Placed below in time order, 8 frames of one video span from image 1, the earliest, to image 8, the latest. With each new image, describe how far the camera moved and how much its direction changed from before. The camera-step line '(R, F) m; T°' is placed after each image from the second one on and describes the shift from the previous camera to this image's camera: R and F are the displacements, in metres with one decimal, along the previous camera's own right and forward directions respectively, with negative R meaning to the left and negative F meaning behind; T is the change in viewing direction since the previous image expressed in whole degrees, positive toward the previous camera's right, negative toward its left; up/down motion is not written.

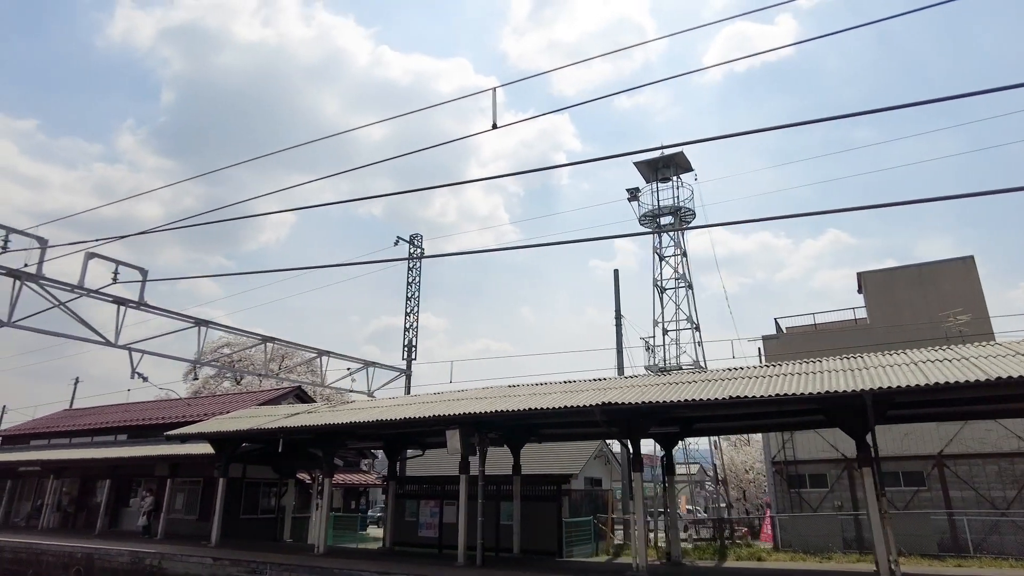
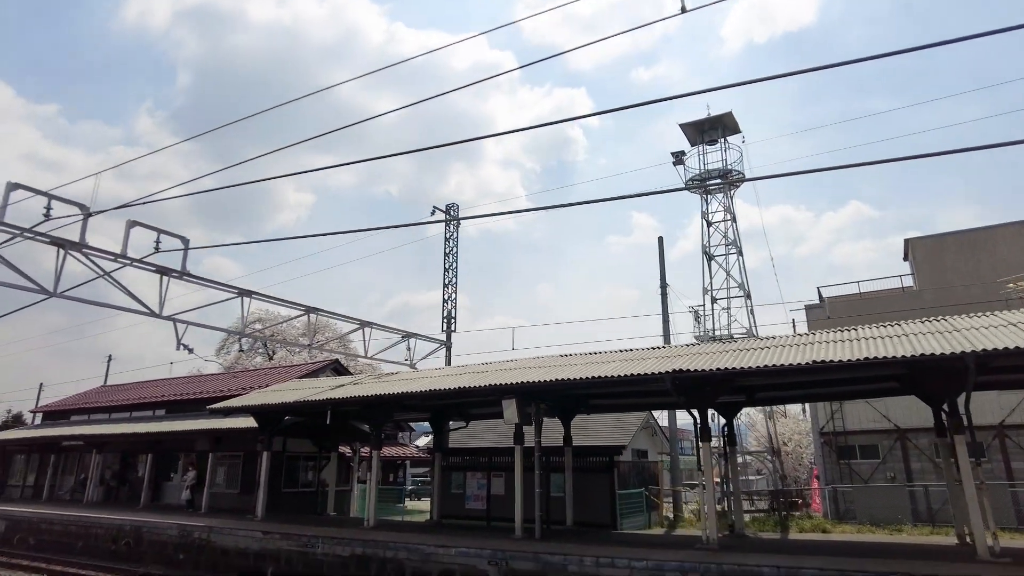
(-0.6, +0.5) m; -2°
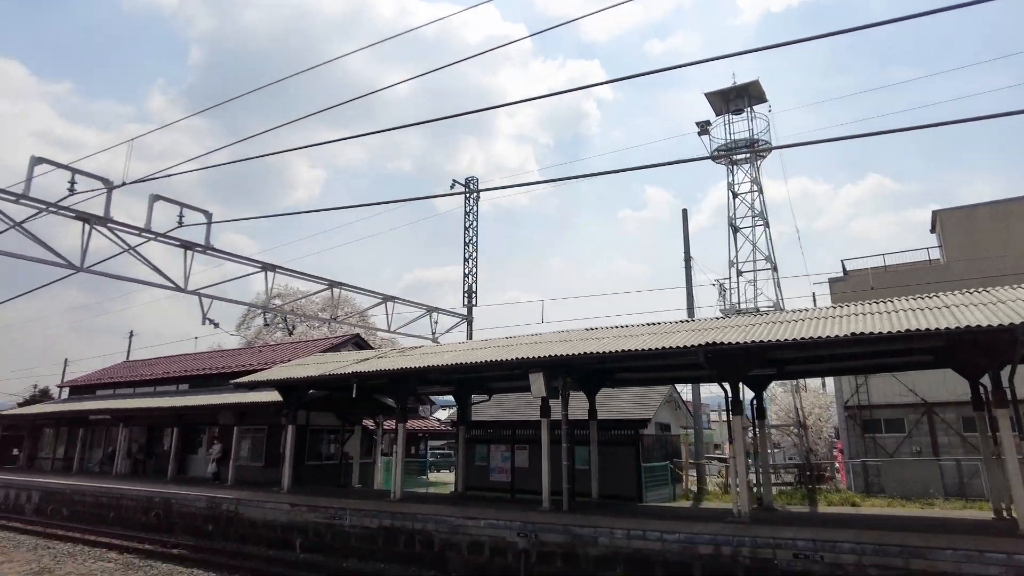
(-0.2, +0.1) m; -1°
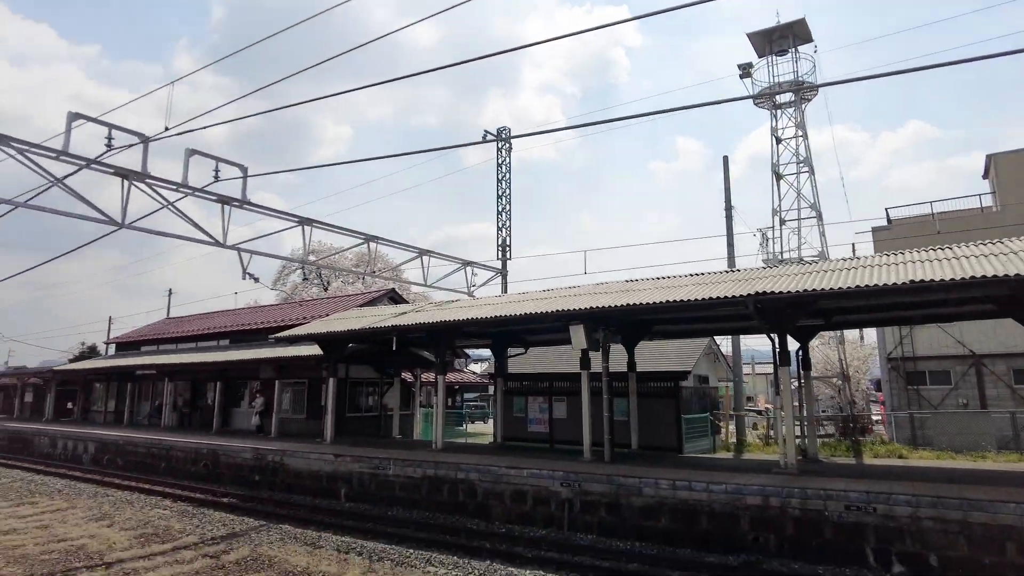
(-0.2, +0.2) m; -2°
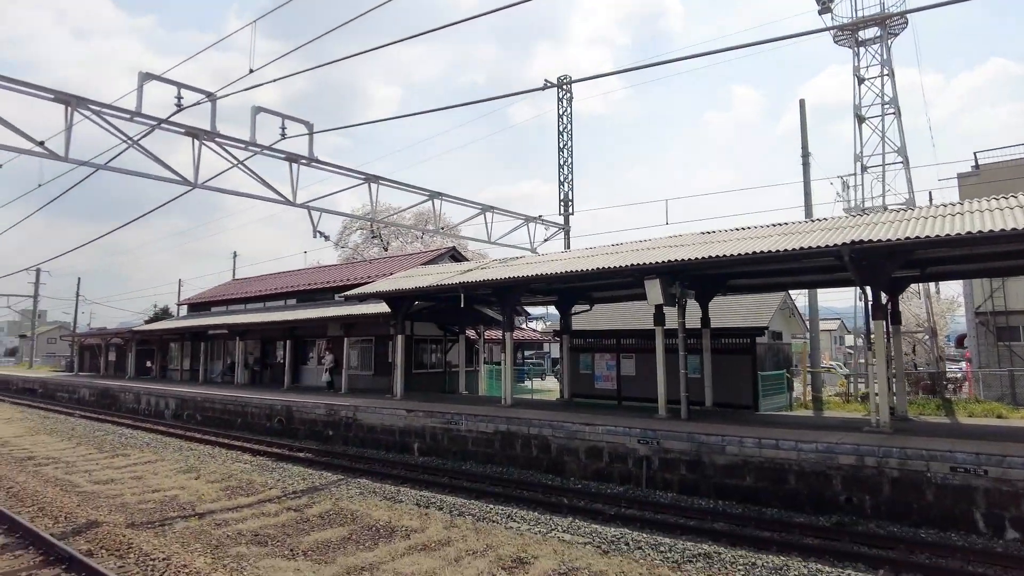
(-0.3, +0.2) m; -4°
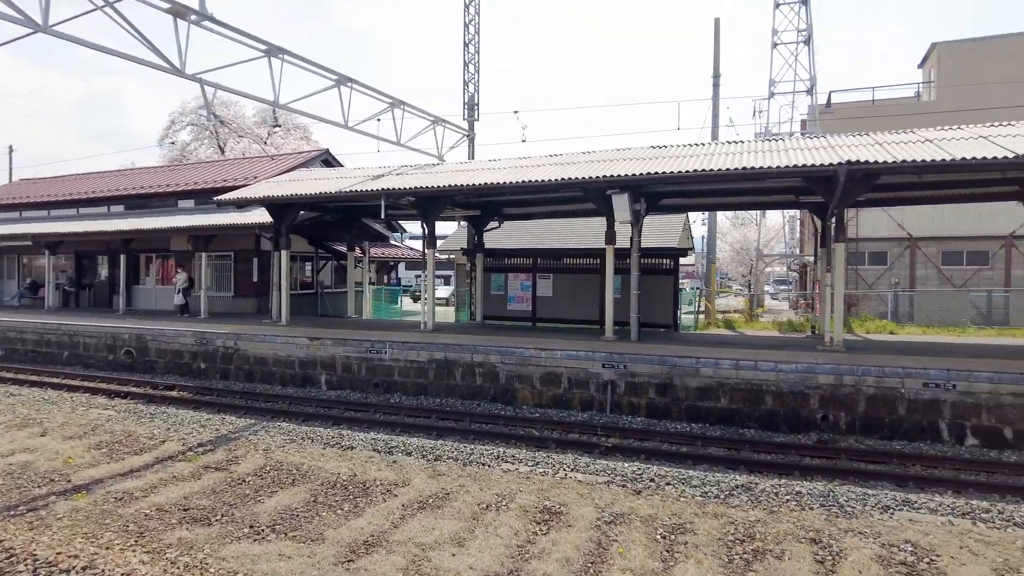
(-1.7, +1.5) m; +16°
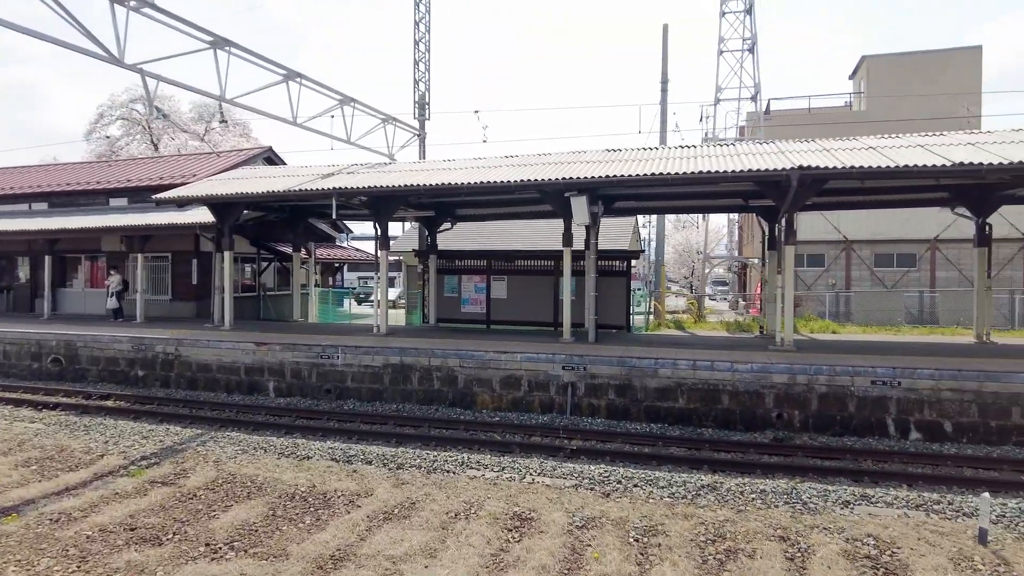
(-0.2, +0.1) m; +5°
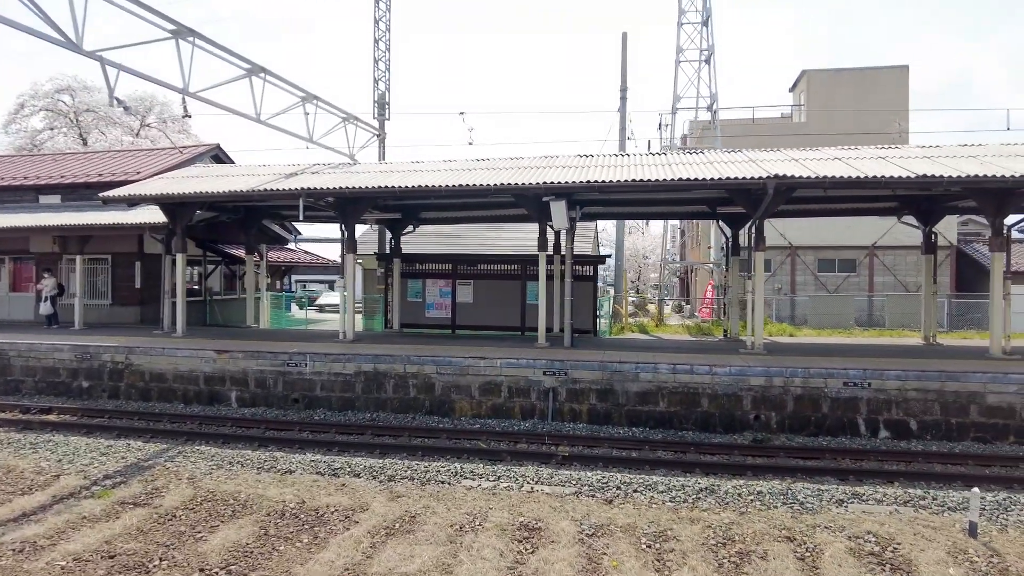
(-0.6, +0.1) m; +6°
